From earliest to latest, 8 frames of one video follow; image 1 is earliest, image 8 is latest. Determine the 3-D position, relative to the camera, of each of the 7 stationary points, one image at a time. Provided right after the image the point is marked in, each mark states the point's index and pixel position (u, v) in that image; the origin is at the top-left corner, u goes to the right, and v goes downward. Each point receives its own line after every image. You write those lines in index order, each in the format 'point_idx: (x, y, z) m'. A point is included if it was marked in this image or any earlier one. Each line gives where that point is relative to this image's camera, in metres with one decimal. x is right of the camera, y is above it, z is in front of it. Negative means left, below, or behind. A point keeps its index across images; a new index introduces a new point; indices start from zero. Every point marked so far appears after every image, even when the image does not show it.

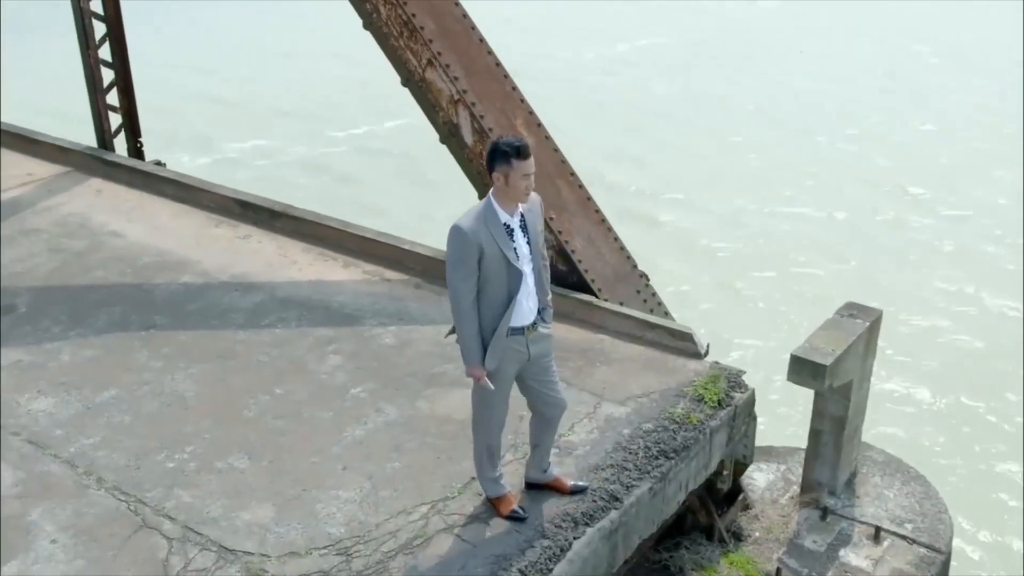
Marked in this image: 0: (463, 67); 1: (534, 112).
0: (-0.3, +1.2, +5.8) m
1: (+0.1, +1.0, +5.9) m
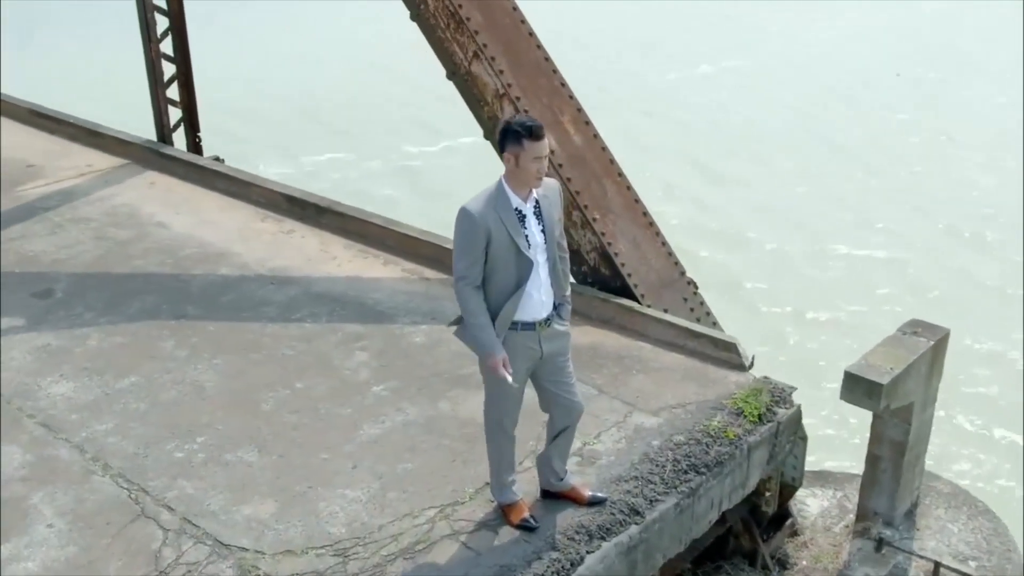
0: (0.0, +1.2, +5.6) m
1: (+0.4, +1.0, +5.7) m
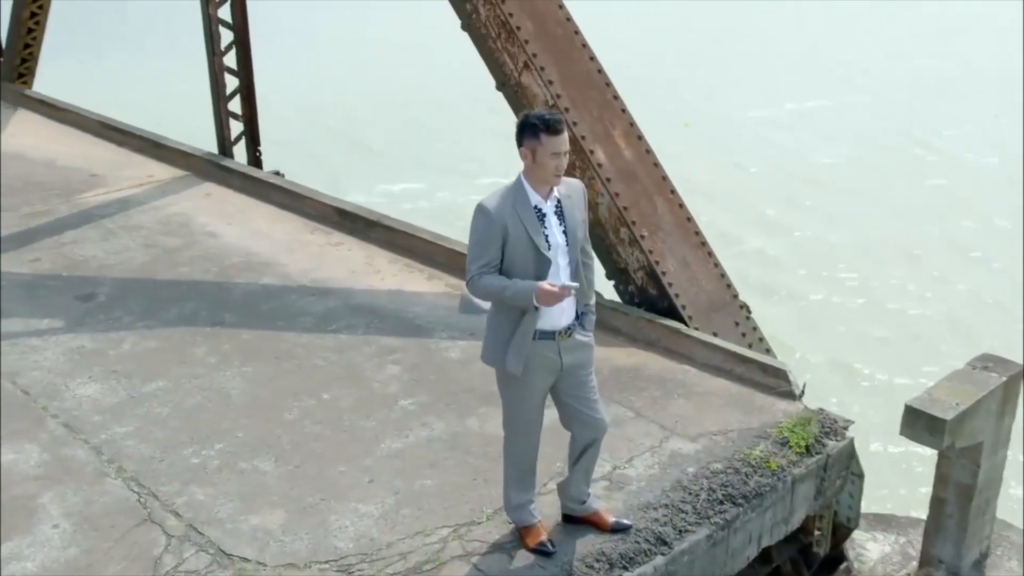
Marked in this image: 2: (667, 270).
0: (+0.2, +1.1, +5.4) m
1: (+0.6, +0.8, +5.5) m
2: (+0.8, +0.1, +5.3) m
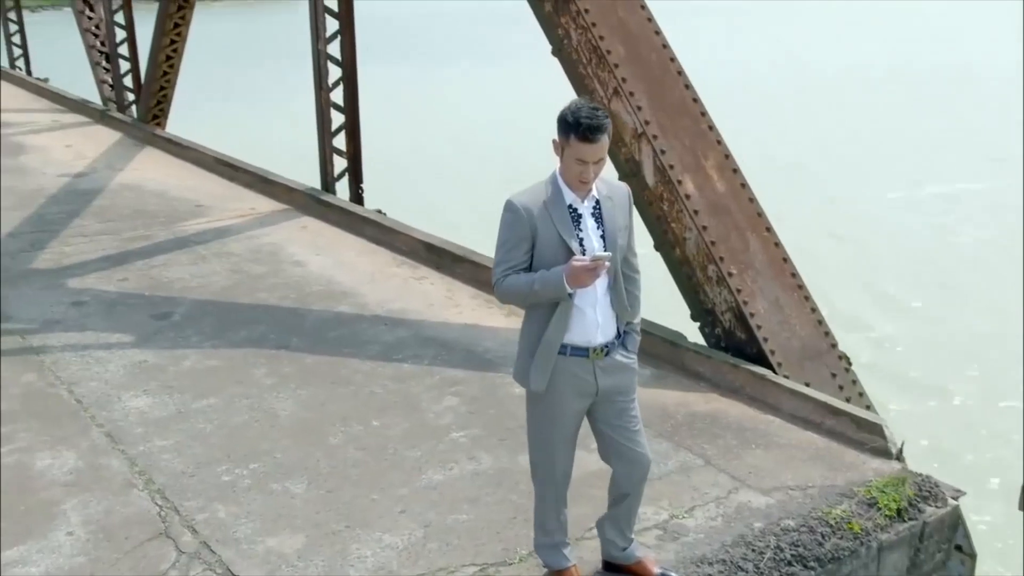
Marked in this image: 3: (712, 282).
0: (+0.7, +0.9, +5.1) m
1: (+1.0, +0.6, +5.1) m
2: (+1.1, -0.1, +4.8) m
3: (+0.9, 0.0, +4.9) m
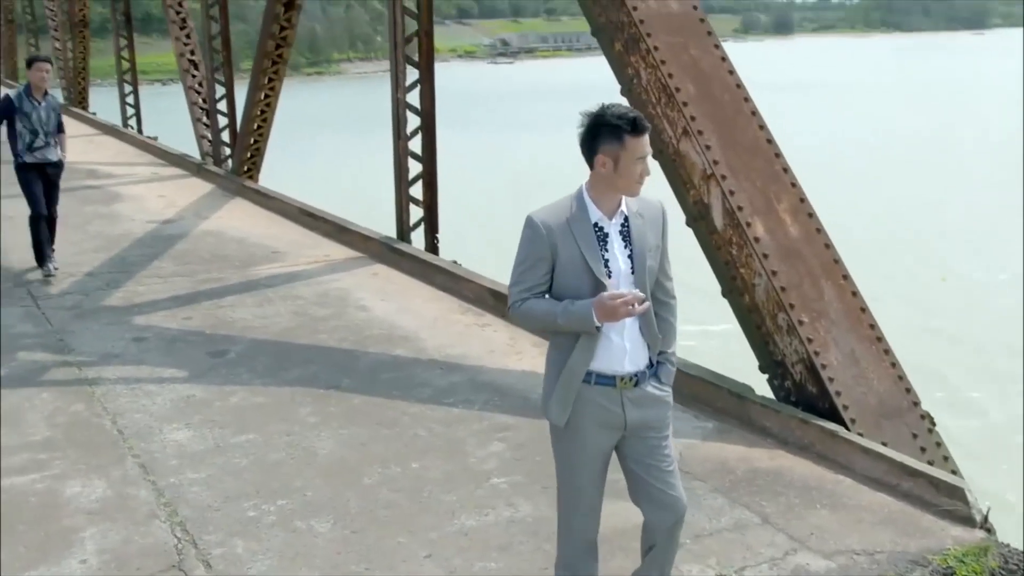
0: (+1.0, +0.7, +4.9) m
1: (+1.3, +0.4, +4.8) m
2: (+1.3, -0.3, +4.5) m
3: (+1.2, -0.2, +4.6) m
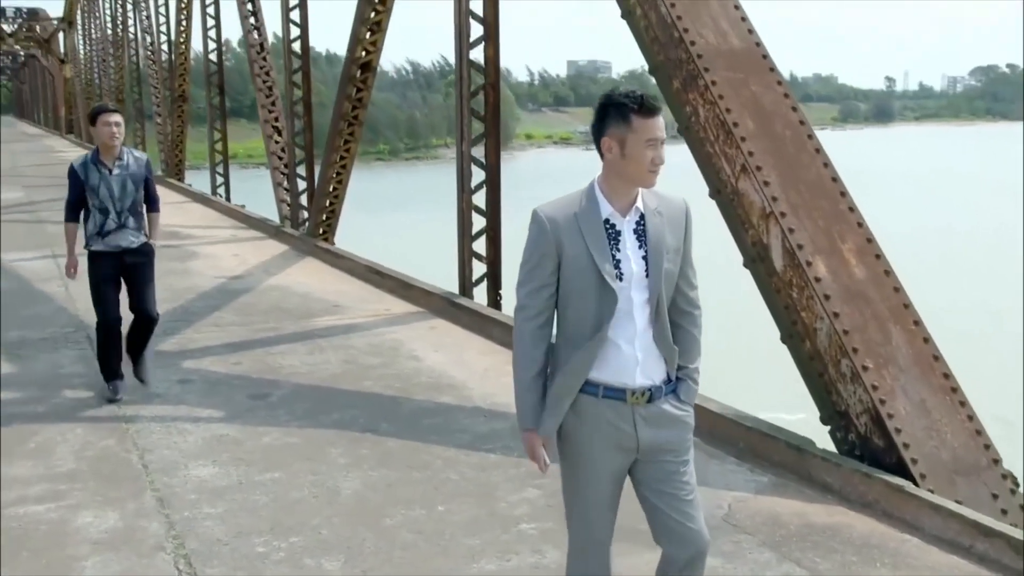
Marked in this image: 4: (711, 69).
0: (+1.2, +0.5, +4.6) m
1: (+1.5, +0.2, +4.5) m
2: (+1.5, -0.5, +4.1) m
3: (+1.3, -0.4, +4.2) m
4: (+0.9, +1.0, +4.8) m
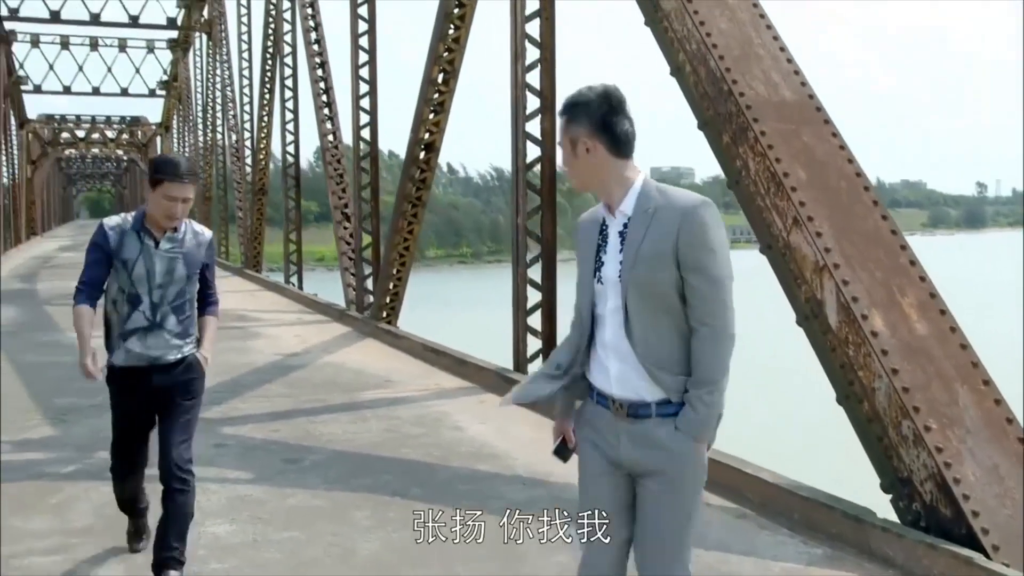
0: (+1.3, +0.2, +4.3) m
1: (+1.7, 0.0, +4.2) m
2: (+1.6, -0.7, +3.7) m
3: (+1.4, -0.6, +3.9) m
4: (+1.1, +0.7, +4.6) m
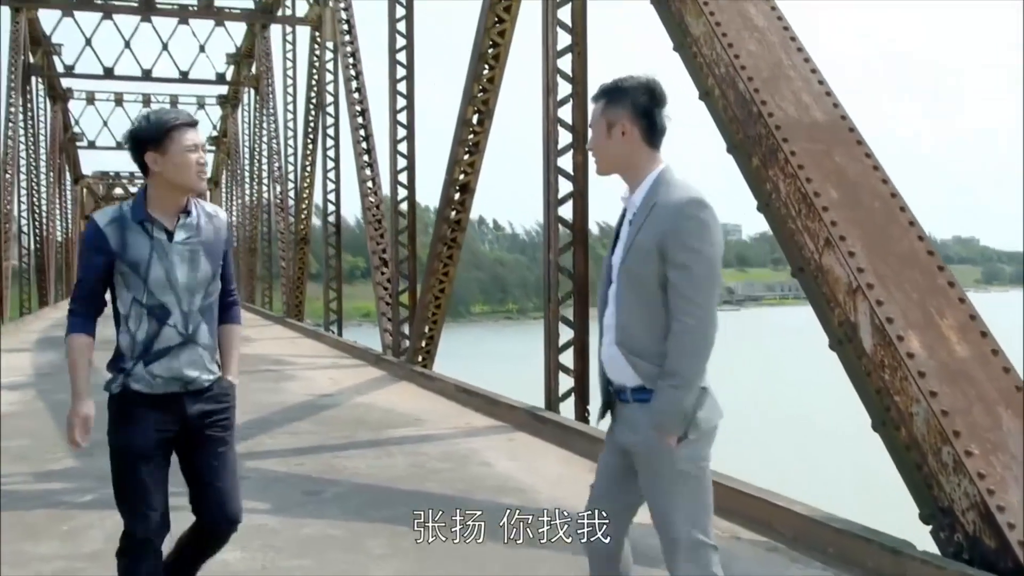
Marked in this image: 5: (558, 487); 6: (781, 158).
0: (+1.4, +0.2, +4.2) m
1: (+1.7, -0.1, +4.0) m
2: (+1.6, -0.7, +3.5) m
3: (+1.5, -0.6, +3.6) m
4: (+1.2, +0.6, +4.5) m
5: (+0.2, -1.0, +5.2) m
6: (+1.1, +0.5, +4.5) m
